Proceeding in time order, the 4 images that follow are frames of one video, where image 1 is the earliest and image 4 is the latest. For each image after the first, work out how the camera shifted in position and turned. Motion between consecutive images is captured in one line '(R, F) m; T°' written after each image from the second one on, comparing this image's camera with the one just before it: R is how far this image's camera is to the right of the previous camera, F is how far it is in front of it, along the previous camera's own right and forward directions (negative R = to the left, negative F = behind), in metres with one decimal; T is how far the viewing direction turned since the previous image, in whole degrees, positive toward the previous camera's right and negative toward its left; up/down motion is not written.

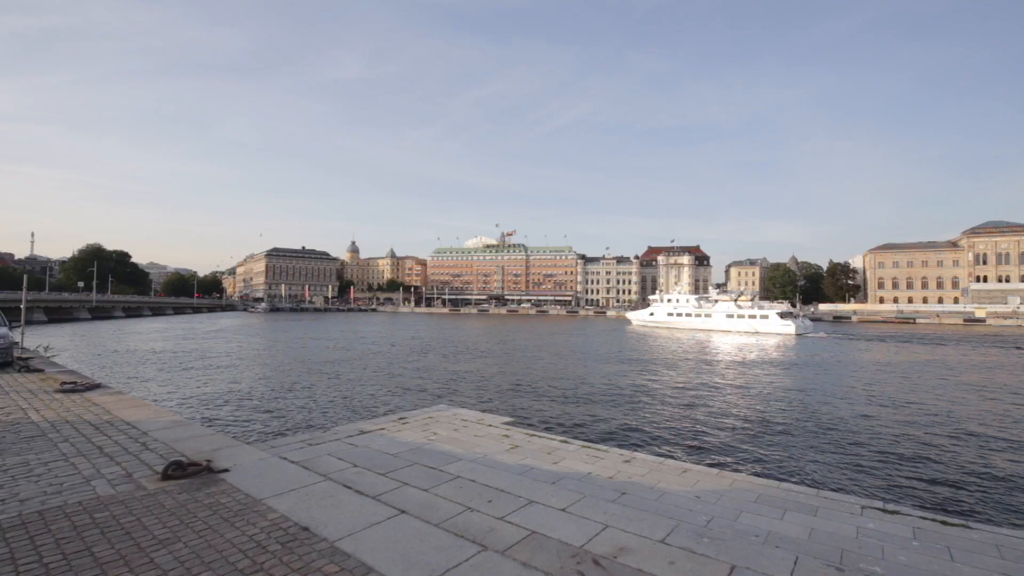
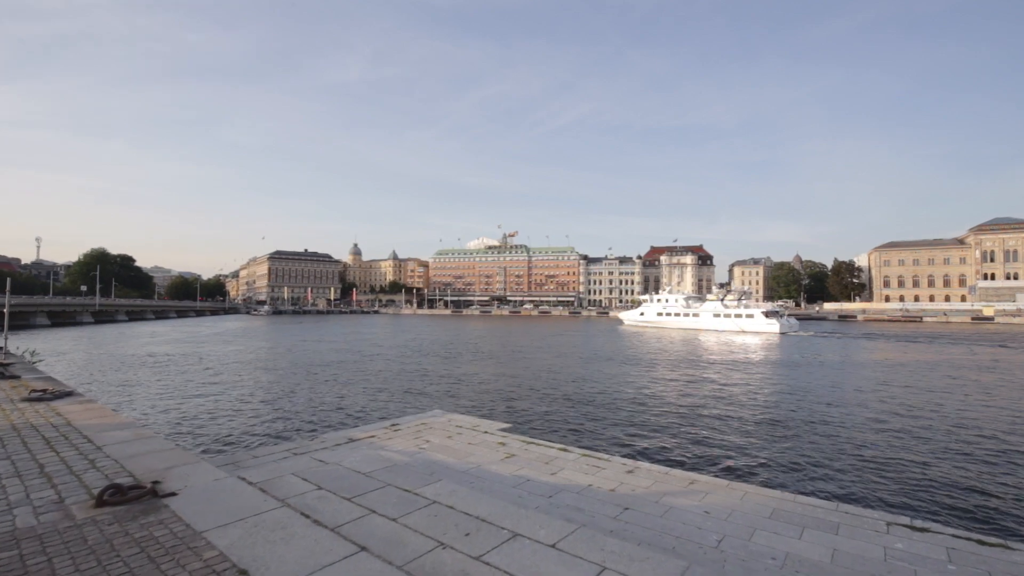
(+0.2, +0.7) m; 0°
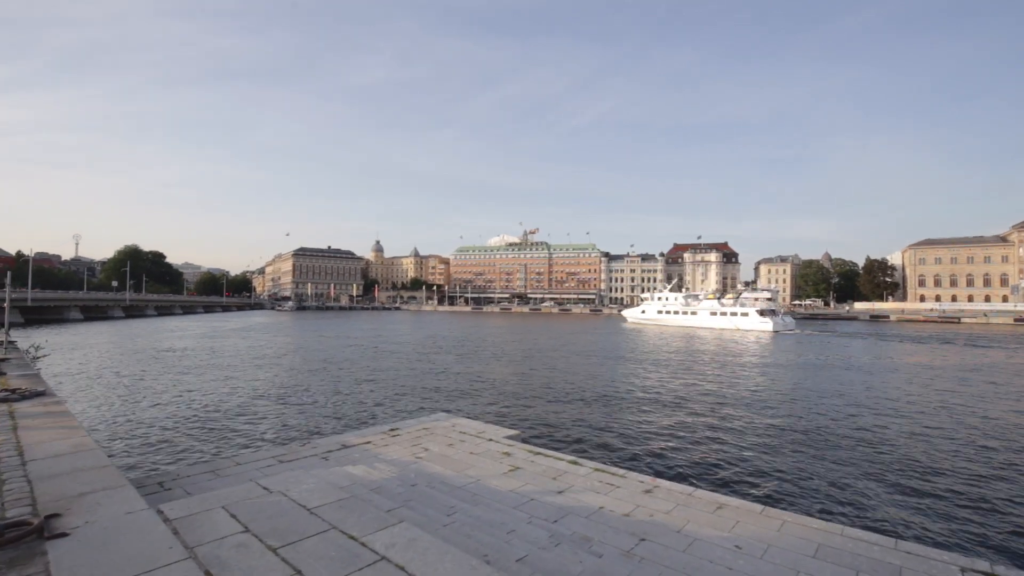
(+0.3, +1.2) m; -2°
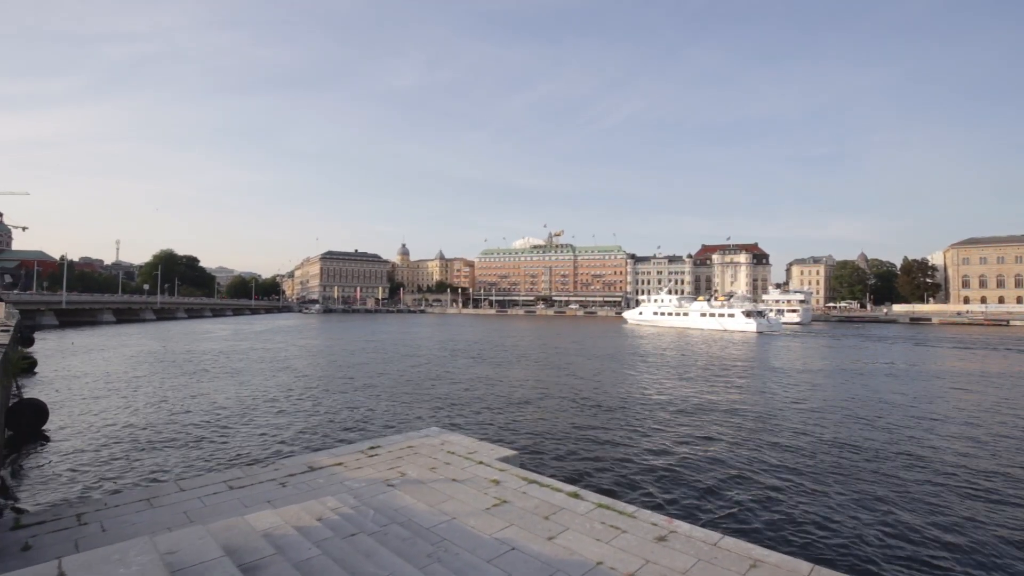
(+0.7, +1.8) m; -3°
